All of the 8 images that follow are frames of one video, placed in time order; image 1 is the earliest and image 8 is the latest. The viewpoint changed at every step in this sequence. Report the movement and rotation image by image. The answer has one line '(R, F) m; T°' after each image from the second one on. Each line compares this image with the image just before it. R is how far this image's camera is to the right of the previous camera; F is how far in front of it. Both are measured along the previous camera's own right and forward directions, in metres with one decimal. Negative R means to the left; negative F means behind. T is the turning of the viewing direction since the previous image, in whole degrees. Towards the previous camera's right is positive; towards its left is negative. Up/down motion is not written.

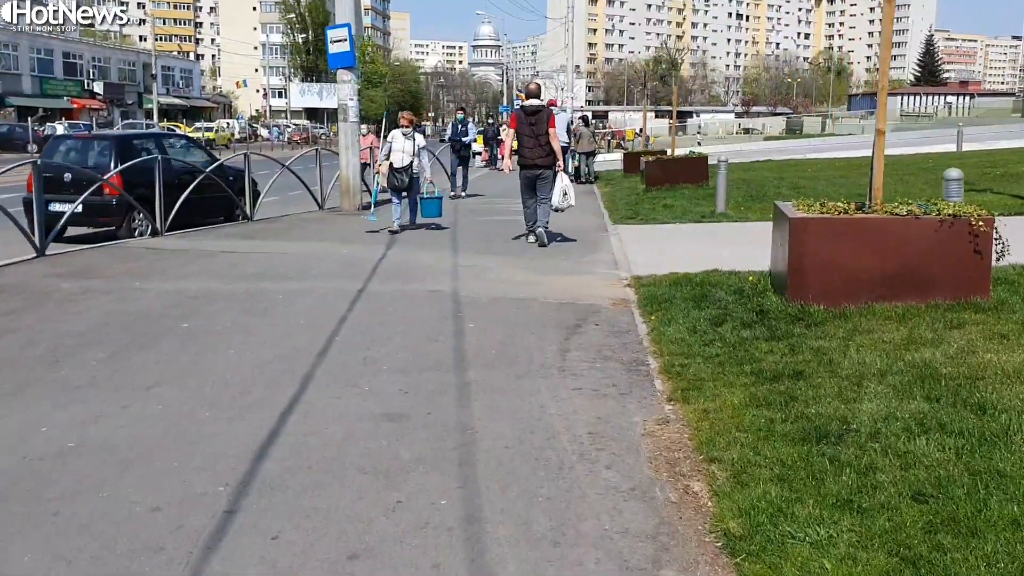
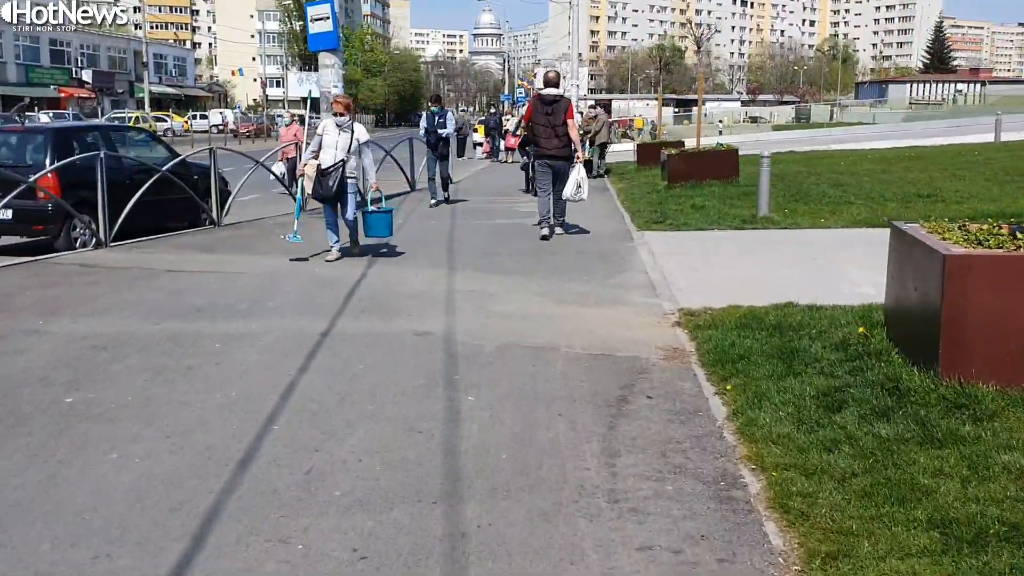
(-0.1, +2.1) m; 0°
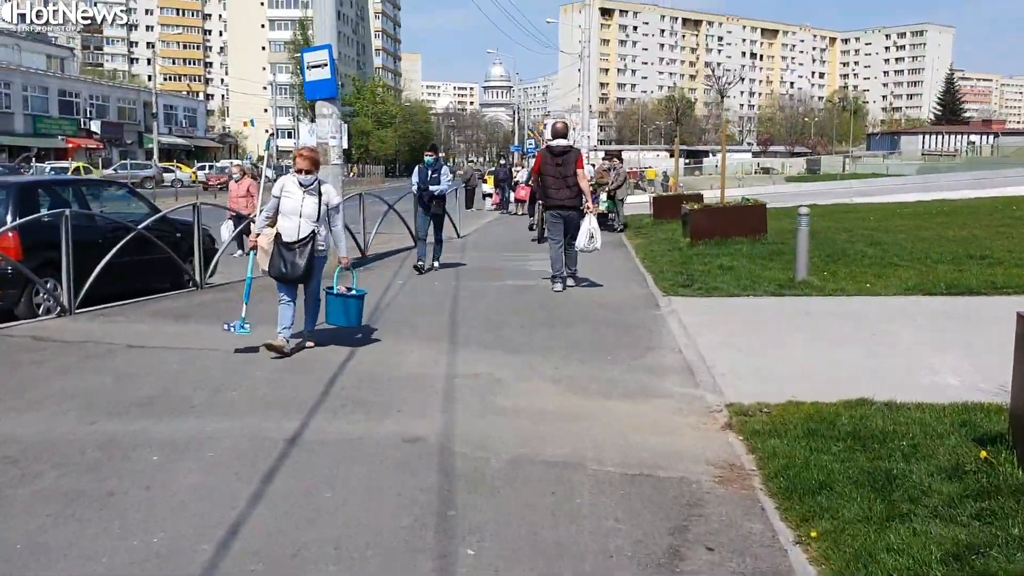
(0.0, +1.3) m; -1°
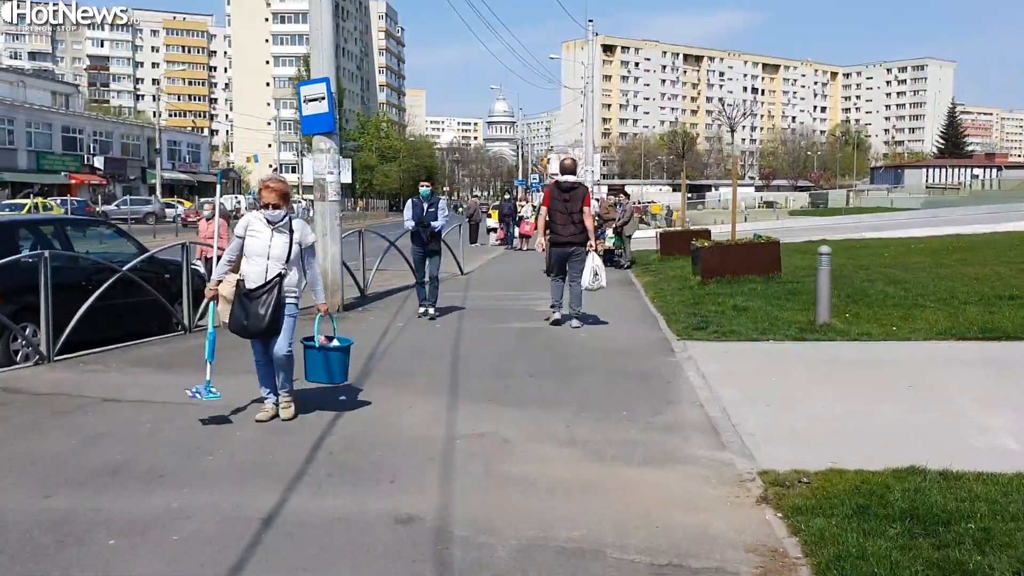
(0.0, +0.6) m; 0°
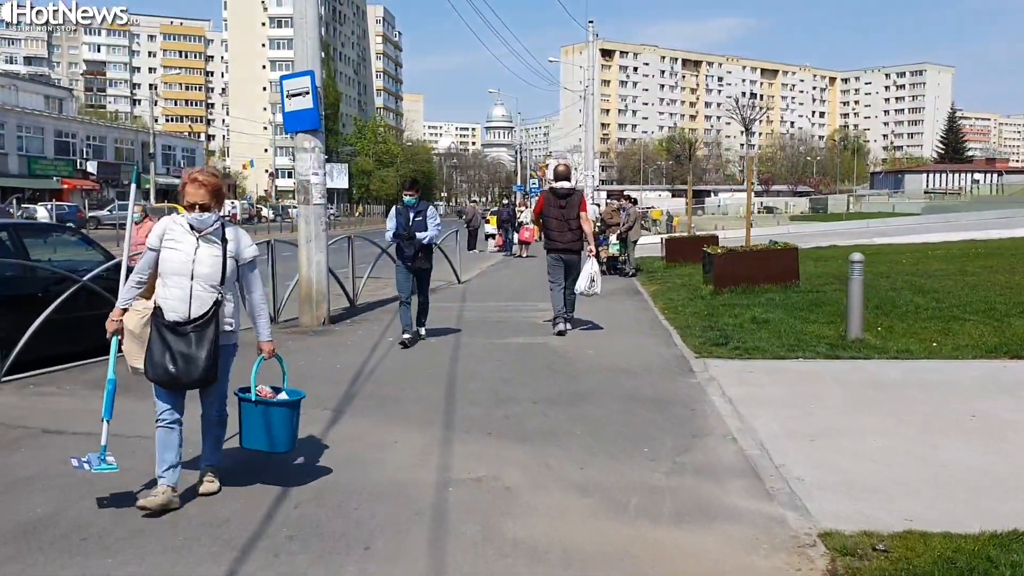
(0.0, +1.0) m; 0°
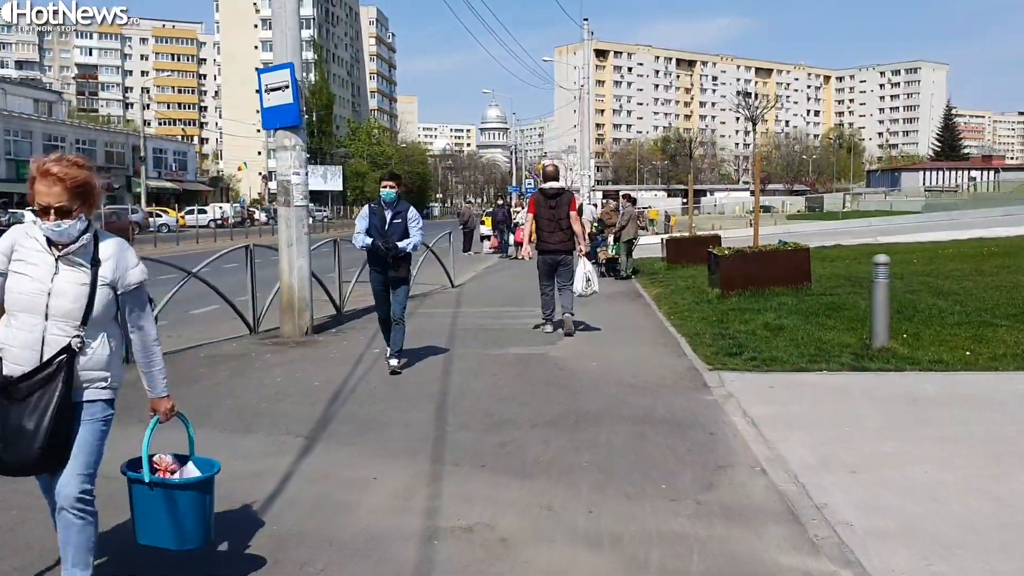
(0.0, +0.8) m; 0°
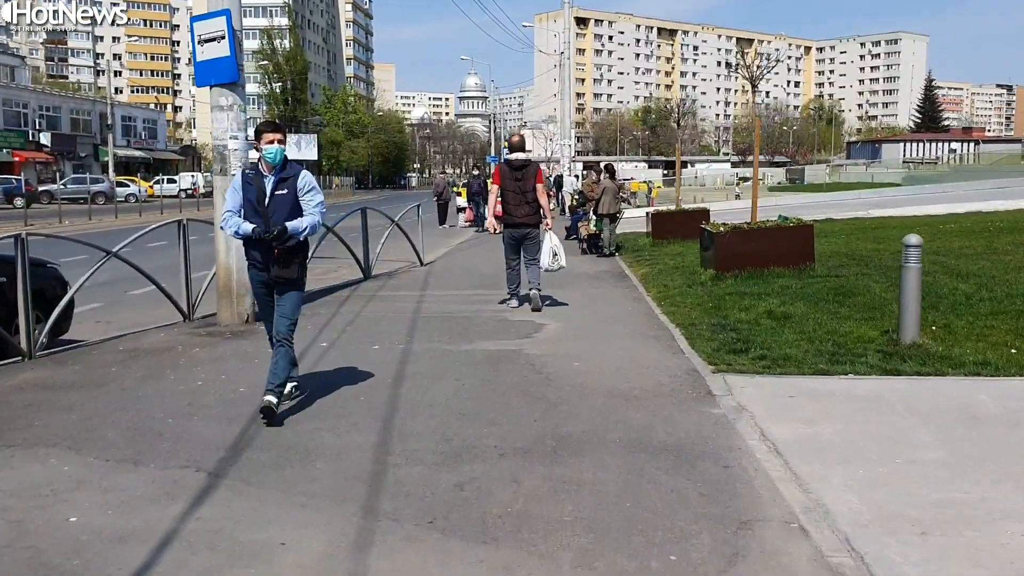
(+0.1, +1.4) m; +1°
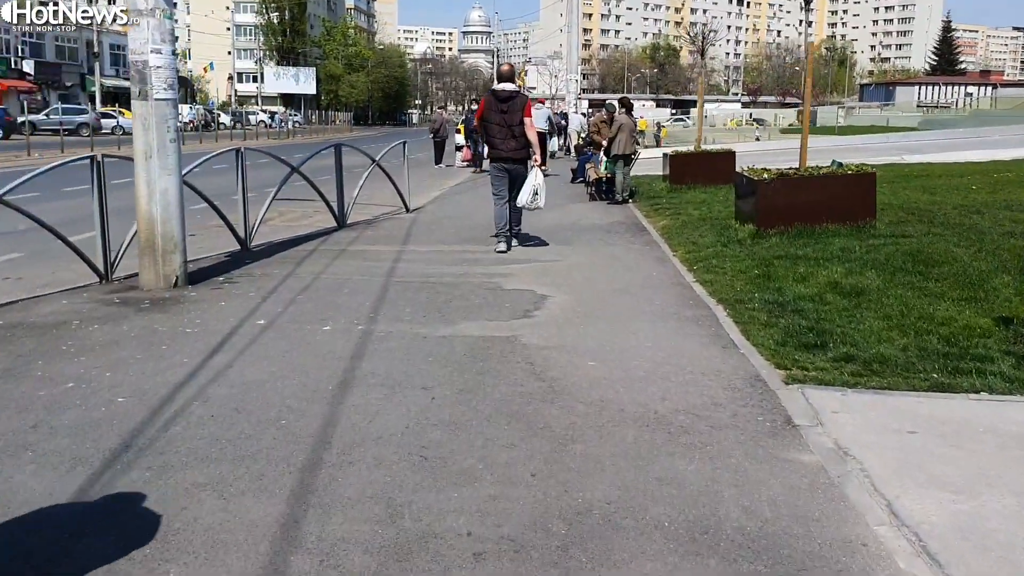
(0.0, +2.1) m; 0°
